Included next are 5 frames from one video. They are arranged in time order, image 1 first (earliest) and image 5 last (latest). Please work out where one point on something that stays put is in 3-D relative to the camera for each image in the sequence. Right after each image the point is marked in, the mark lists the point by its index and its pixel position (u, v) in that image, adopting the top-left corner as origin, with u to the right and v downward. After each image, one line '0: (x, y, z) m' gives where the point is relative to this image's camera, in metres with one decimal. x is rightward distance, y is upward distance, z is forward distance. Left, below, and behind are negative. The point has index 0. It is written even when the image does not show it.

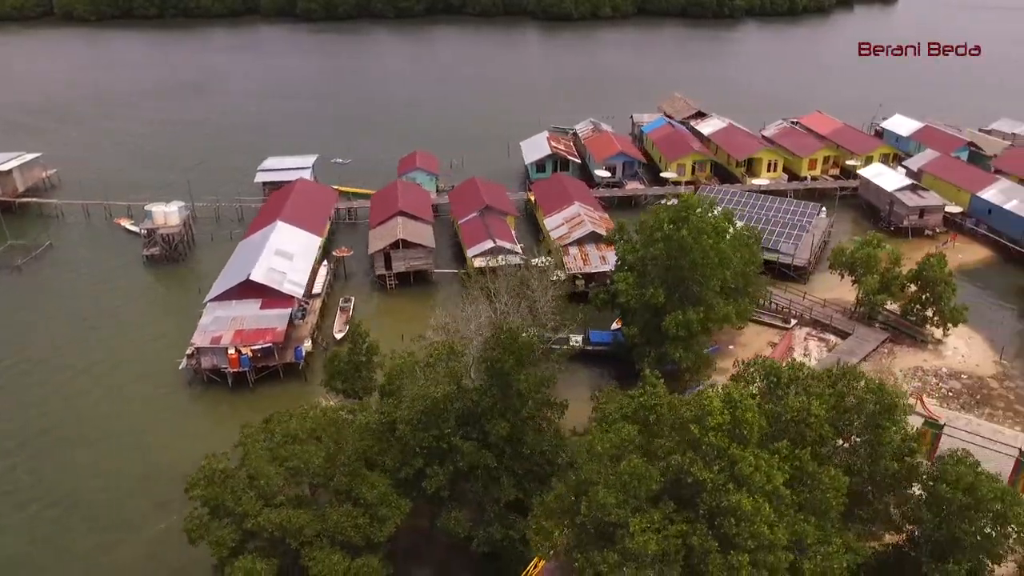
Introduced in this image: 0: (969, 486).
0: (+9.7, -4.2, +19.8) m
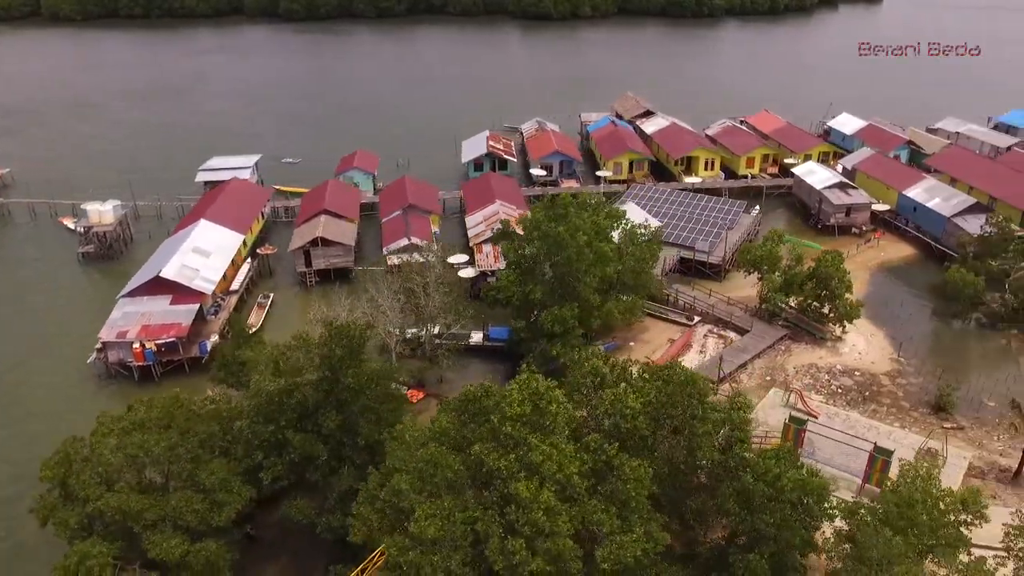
0: (+5.7, -4.1, +20.3) m
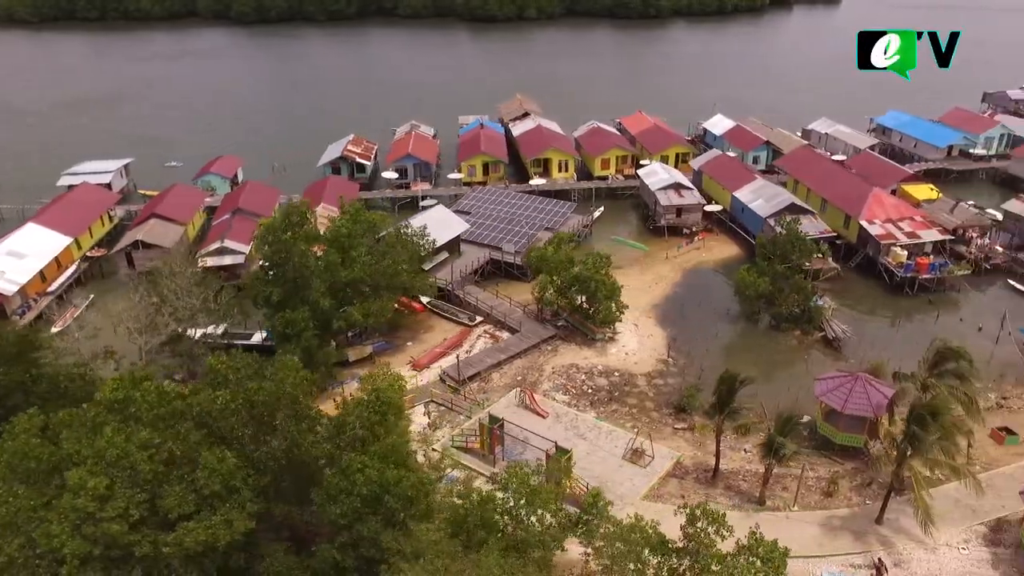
0: (-3.6, -4.2, +21.3) m
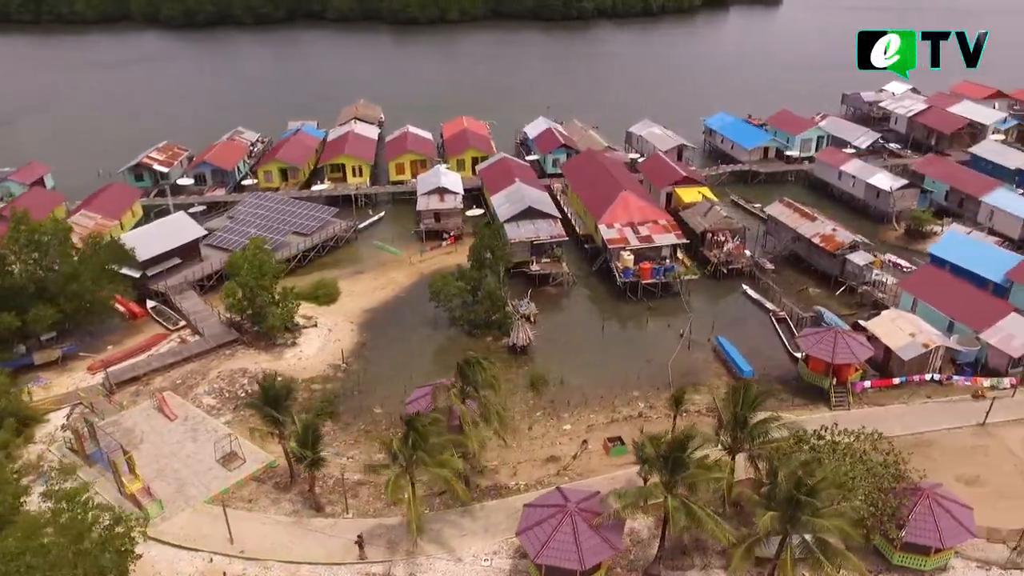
0: (-17.0, -4.4, +22.0) m
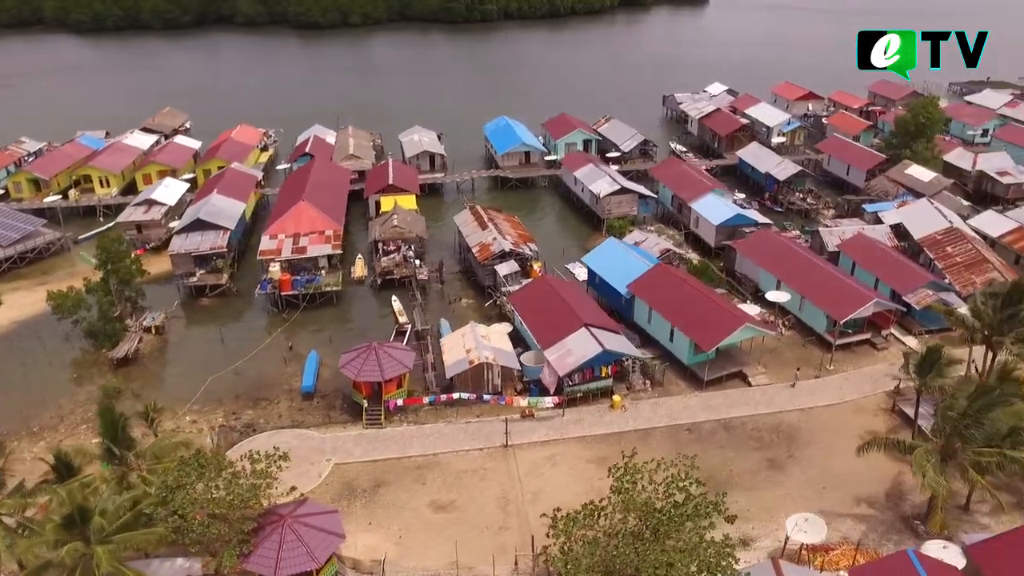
0: (-33.6, -4.8, +22.9) m
